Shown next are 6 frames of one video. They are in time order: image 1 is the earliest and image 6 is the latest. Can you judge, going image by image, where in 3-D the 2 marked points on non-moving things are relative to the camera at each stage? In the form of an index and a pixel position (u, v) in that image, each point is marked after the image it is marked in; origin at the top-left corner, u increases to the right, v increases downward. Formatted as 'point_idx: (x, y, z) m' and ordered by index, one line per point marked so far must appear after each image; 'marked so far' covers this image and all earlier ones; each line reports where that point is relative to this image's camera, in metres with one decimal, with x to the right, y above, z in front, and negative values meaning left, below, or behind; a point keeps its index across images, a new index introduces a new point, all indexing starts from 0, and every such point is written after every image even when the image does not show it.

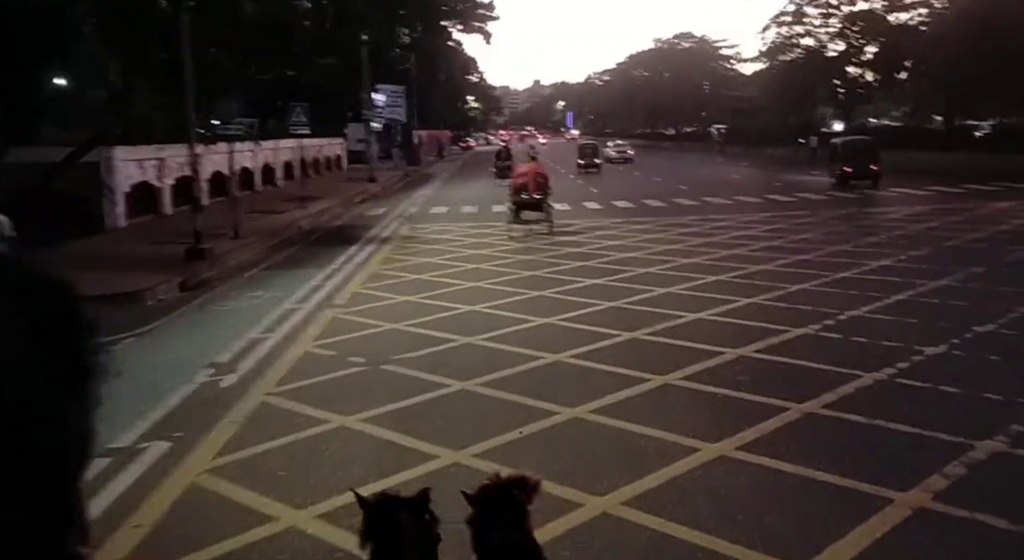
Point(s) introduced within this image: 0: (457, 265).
0: (-1.1, +0.9, +18.5) m
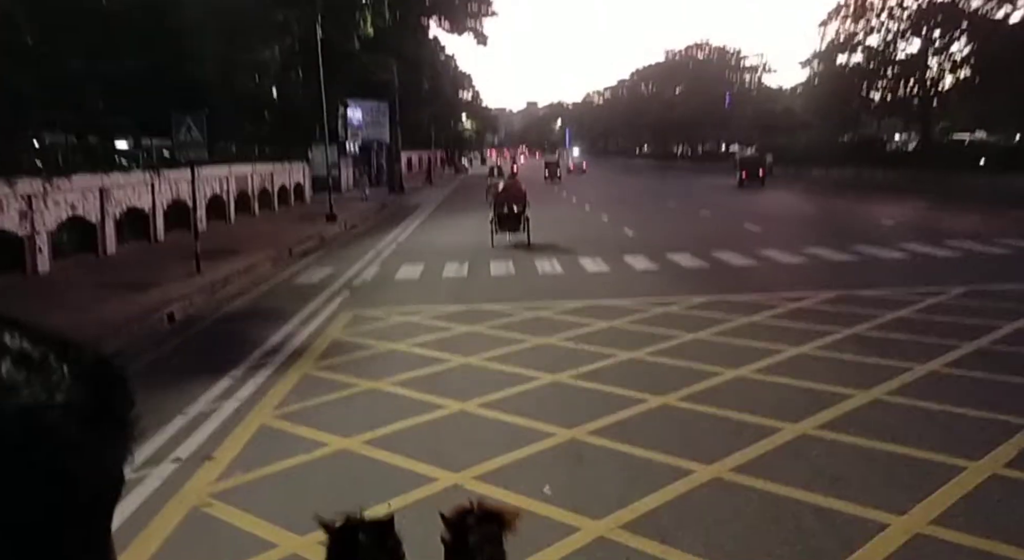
0: (-1.0, -0.5, +11.9) m
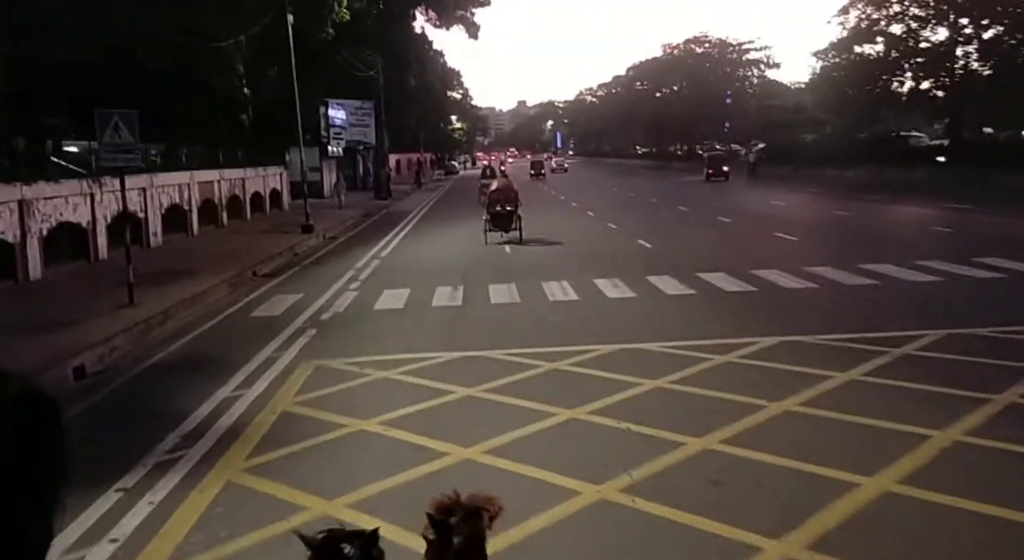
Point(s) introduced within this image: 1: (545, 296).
0: (-0.9, -1.0, +9.1) m
1: (+0.5, -0.3, +13.9) m
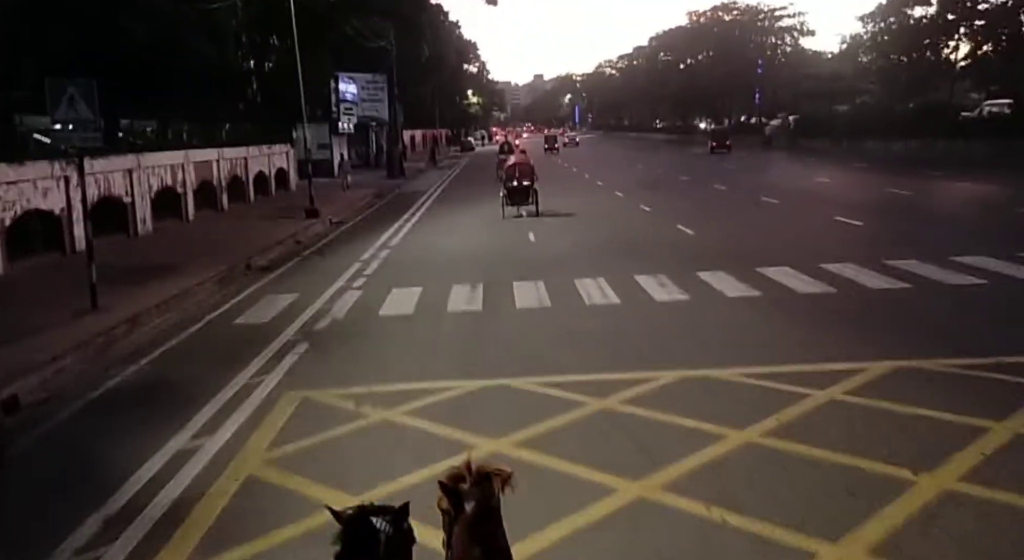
0: (-0.5, -1.1, +7.1) m
1: (+0.9, -0.2, +11.8) m
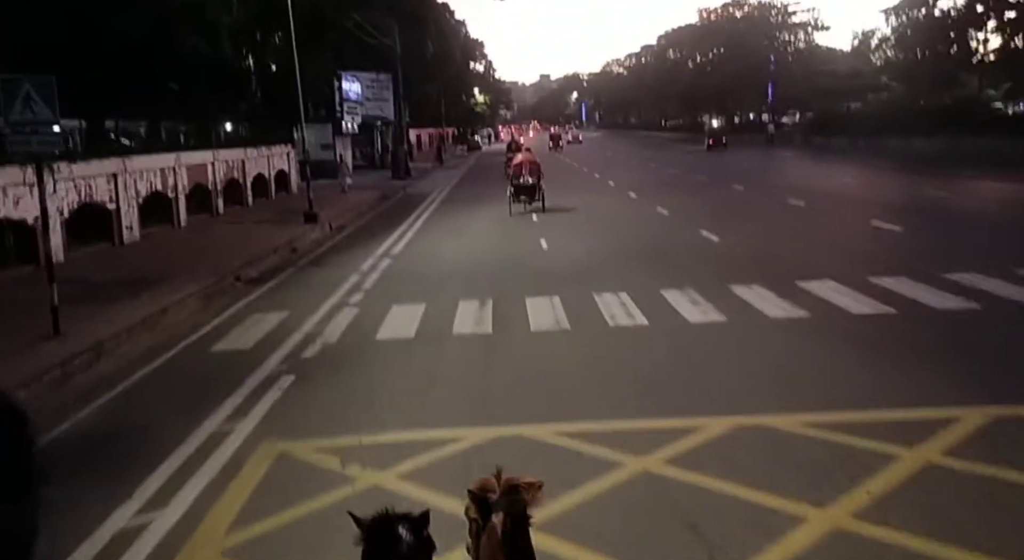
0: (-0.4, -1.3, +5.9) m
1: (+1.1, -0.5, +10.6) m
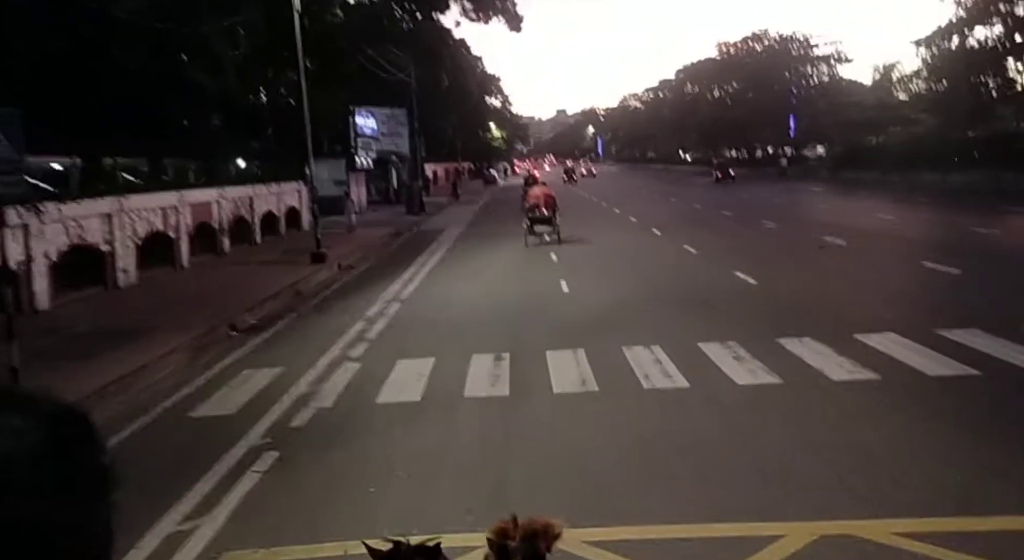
0: (-0.3, -1.7, +4.6) m
1: (+1.3, -1.0, +9.3) m
